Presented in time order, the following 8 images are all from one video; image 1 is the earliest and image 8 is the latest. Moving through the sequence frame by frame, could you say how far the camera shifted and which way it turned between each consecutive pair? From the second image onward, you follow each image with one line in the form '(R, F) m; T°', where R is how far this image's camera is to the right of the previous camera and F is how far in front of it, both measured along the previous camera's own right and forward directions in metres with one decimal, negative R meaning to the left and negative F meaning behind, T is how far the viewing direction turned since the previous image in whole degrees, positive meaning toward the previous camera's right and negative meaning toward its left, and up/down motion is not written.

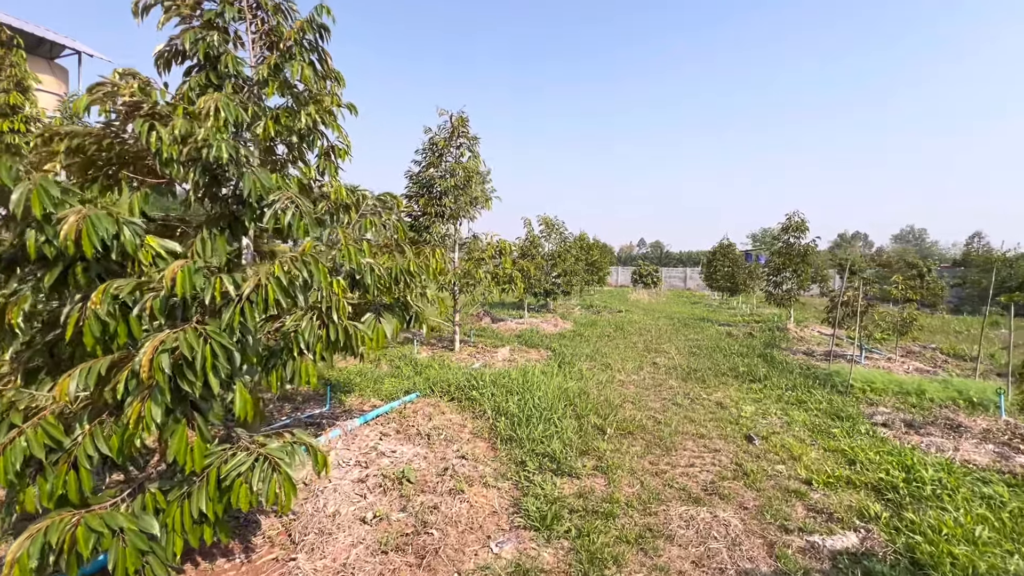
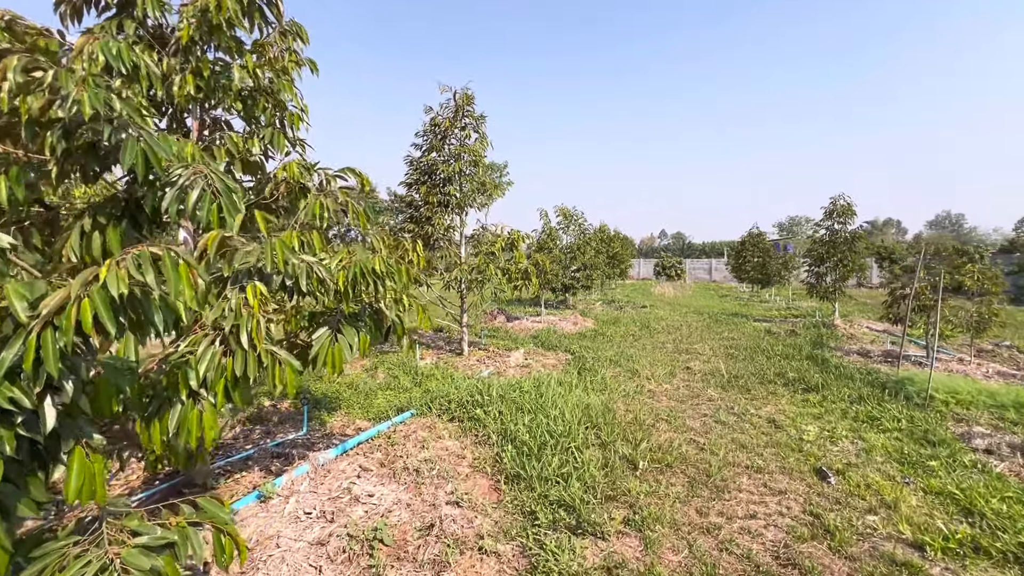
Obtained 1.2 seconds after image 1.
(+0.1, +0.9) m; -2°
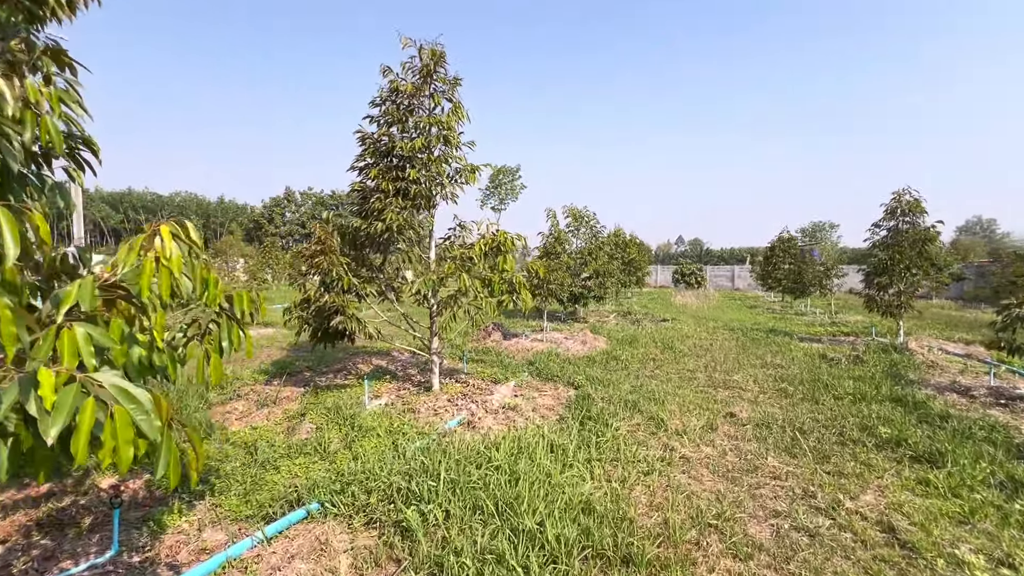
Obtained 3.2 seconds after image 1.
(+0.4, +1.8) m; -2°
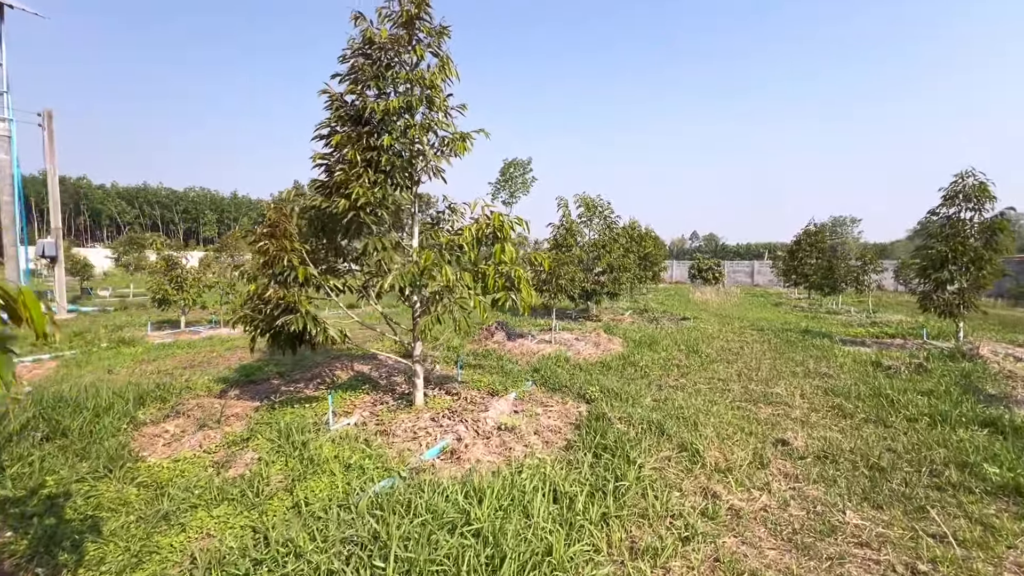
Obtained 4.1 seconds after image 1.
(+0.1, +1.0) m; -1°
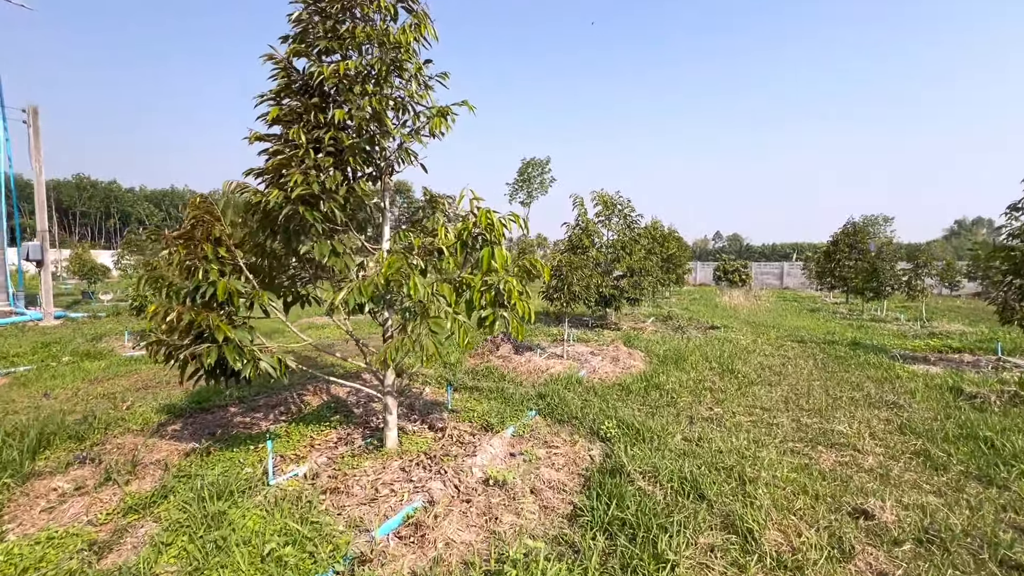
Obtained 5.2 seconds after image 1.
(+0.2, +1.0) m; -2°
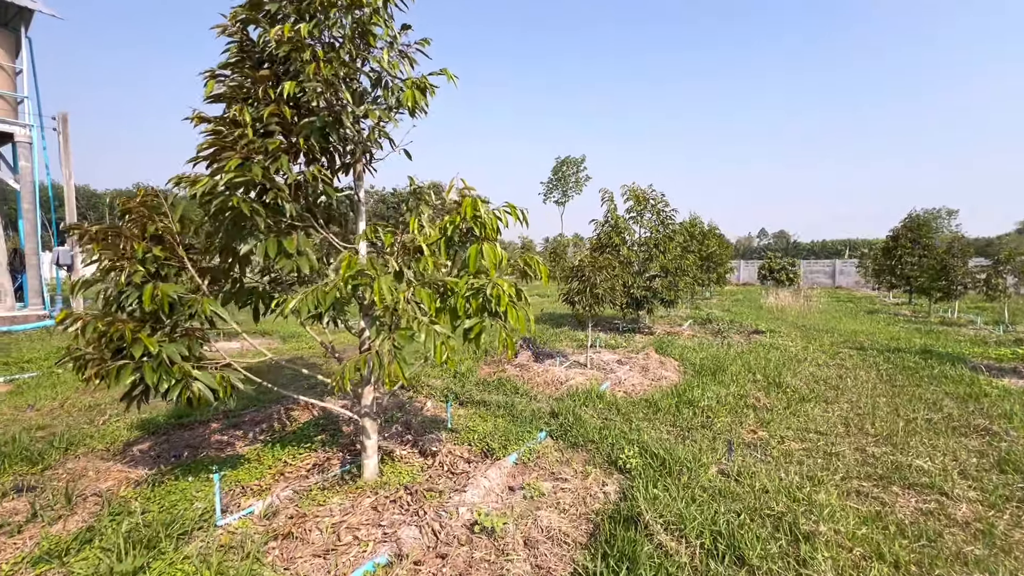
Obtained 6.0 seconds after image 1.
(+0.3, +0.6) m; -4°
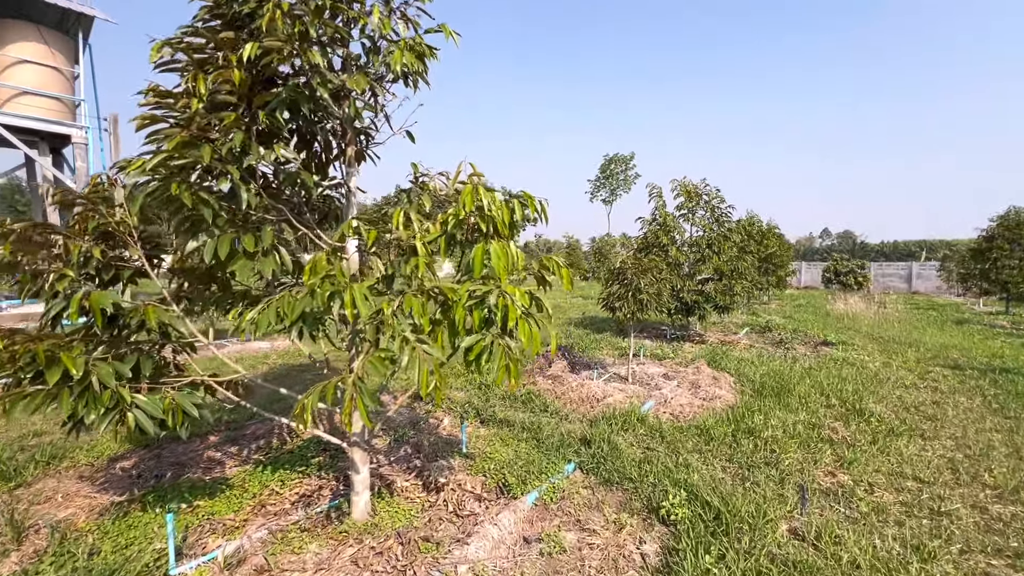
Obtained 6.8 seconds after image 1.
(+0.2, +0.6) m; -5°
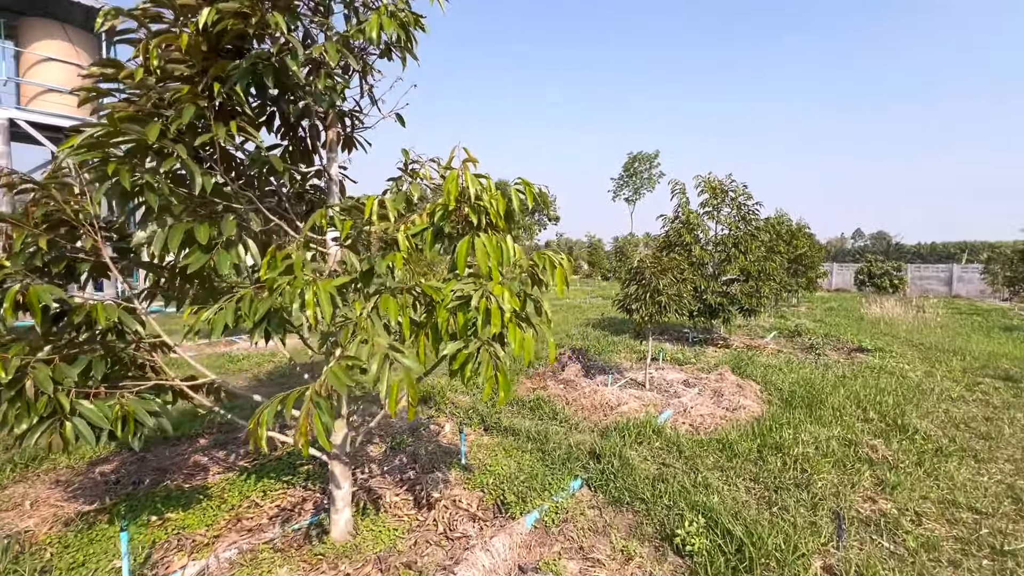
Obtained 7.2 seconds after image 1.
(+0.1, +0.3) m; -3°
